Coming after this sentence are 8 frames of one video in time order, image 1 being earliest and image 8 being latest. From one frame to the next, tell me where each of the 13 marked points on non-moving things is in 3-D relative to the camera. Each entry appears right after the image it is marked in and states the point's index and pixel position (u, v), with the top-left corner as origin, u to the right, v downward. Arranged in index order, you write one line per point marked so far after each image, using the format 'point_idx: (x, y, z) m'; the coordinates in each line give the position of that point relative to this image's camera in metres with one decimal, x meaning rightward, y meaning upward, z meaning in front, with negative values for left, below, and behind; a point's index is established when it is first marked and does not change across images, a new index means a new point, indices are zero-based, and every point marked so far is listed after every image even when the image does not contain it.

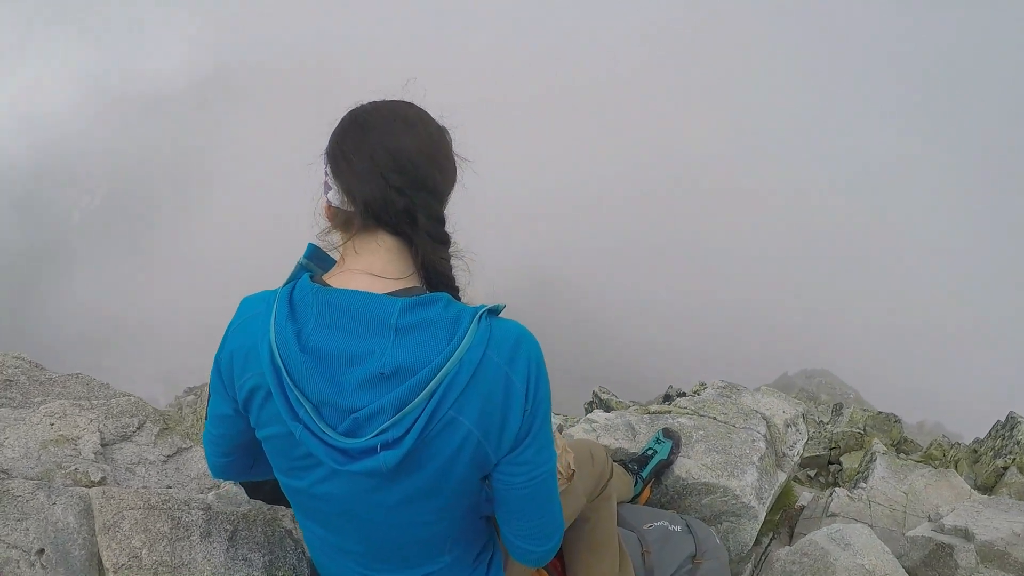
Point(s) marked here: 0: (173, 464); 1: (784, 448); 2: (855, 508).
0: (-2.2, -1.1, +4.0) m
1: (+2.3, -1.3, +5.2) m
2: (+2.9, -1.9, +5.4) m
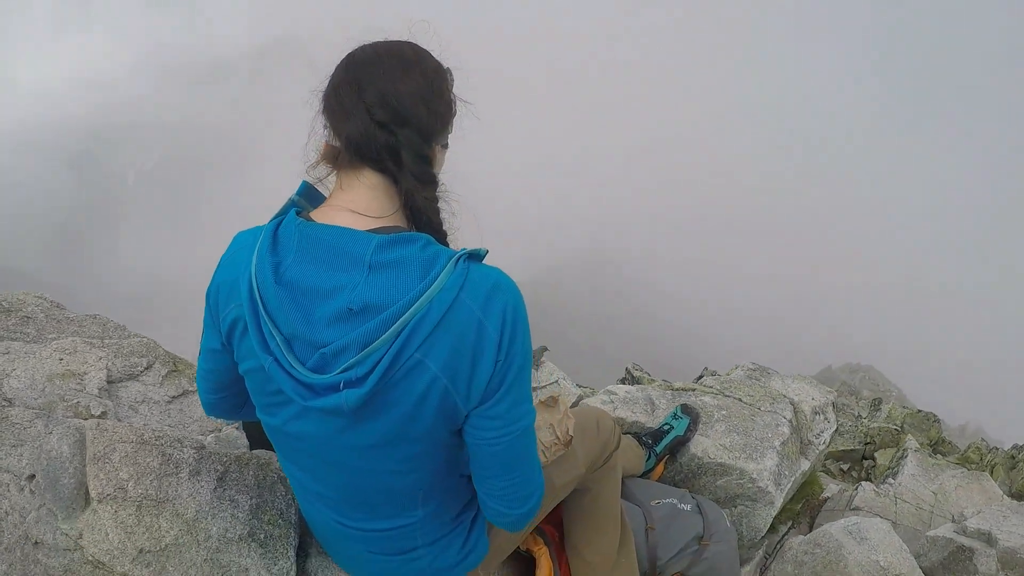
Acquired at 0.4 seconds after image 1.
0: (-2.2, -0.8, +4.1) m
1: (+2.4, -1.1, +4.9) m
2: (+3.0, -1.7, +5.0) m
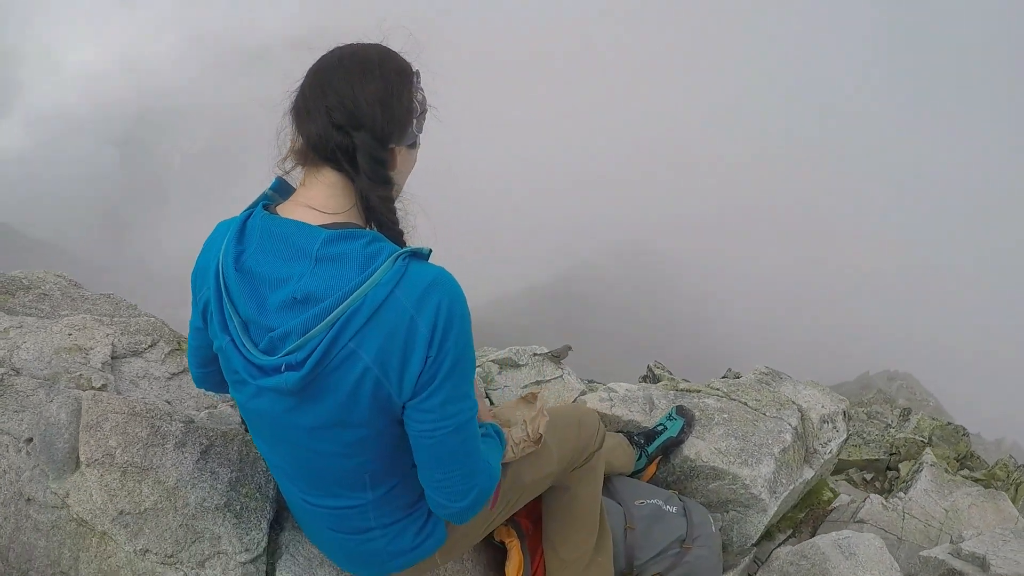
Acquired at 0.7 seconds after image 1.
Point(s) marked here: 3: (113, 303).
0: (-2.3, -0.7, +4.4) m
1: (+2.3, -1.2, +4.7) m
2: (+2.9, -1.8, +4.8) m
3: (-3.2, -0.2, +5.0) m
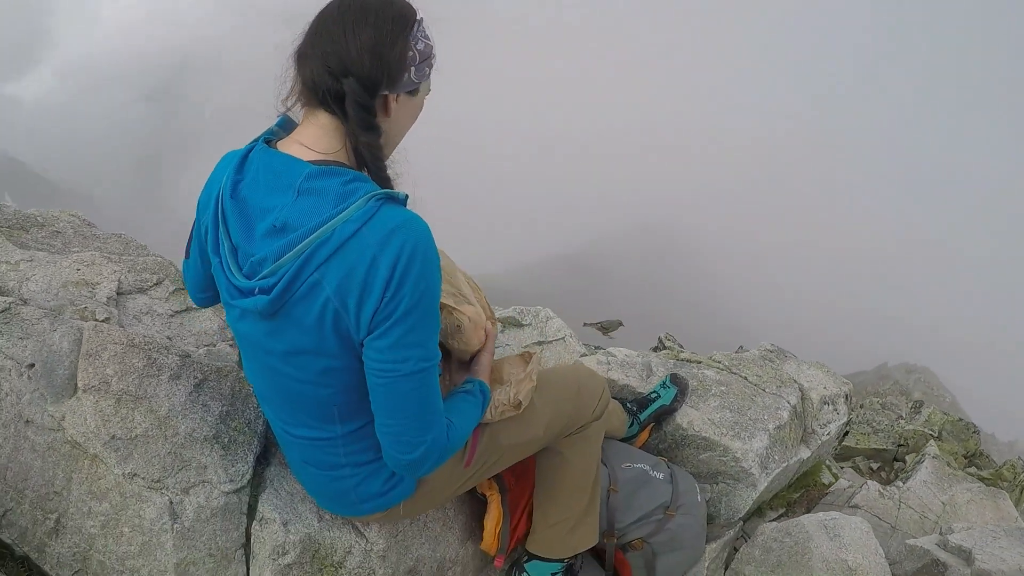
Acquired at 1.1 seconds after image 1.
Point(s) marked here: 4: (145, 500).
0: (-2.4, -0.2, +4.5) m
1: (+2.2, -1.0, +4.6) m
2: (+2.8, -1.6, +4.7) m
3: (-3.2, +0.4, +5.1) m
4: (-2.0, -1.2, +3.5) m
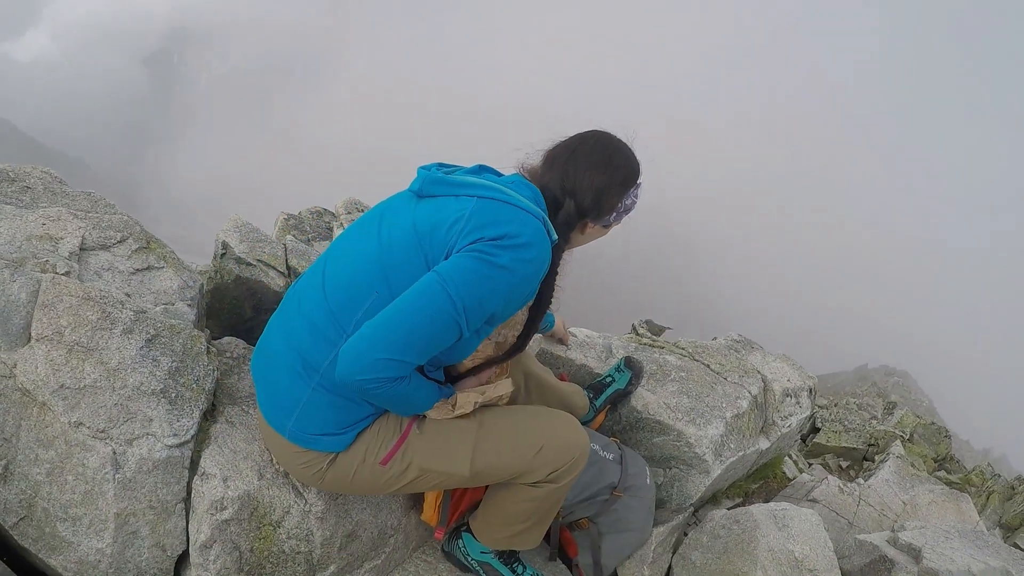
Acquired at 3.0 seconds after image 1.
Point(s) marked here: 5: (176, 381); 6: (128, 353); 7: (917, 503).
0: (-2.6, +0.1, +4.5) m
1: (+1.9, -0.9, +4.6) m
2: (+2.4, -1.6, +4.7) m
3: (-3.4, +0.7, +5.1) m
4: (-2.4, -0.9, +3.5) m
5: (-2.1, -0.6, +3.8) m
6: (-2.3, -0.4, +3.8) m
7: (+3.1, -1.7, +4.8) m
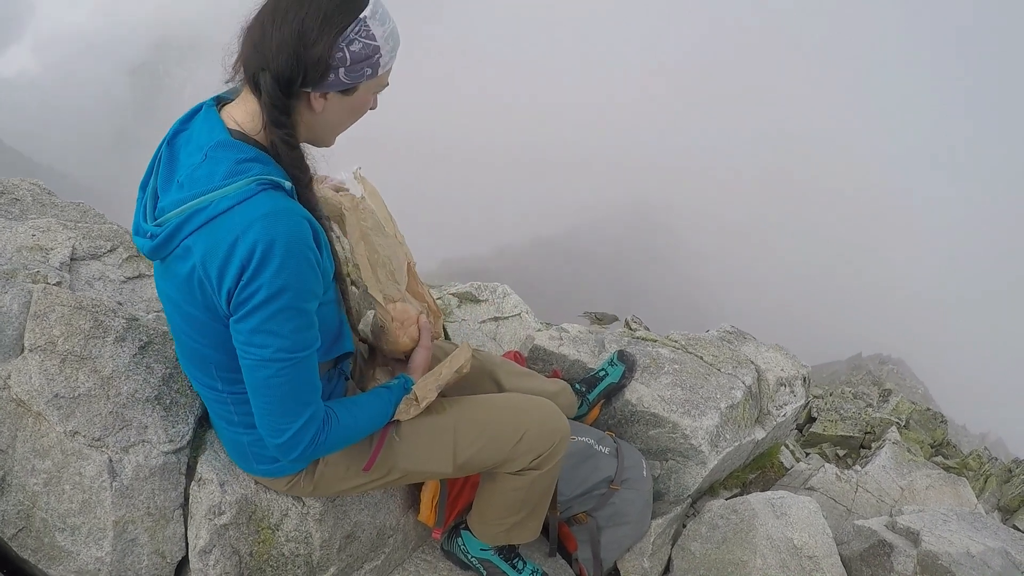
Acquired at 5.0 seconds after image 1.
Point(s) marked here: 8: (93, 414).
0: (-2.7, 0.0, +4.5) m
1: (+1.9, -0.9, +4.6) m
2: (+2.4, -1.5, +4.7) m
3: (-3.5, +0.6, +5.1) m
4: (-2.4, -0.9, +3.5) m
5: (-2.1, -0.6, +3.8) m
6: (-2.3, -0.4, +3.8) m
7: (+3.1, -1.5, +4.8) m
8: (-2.4, -0.7, +3.6) m
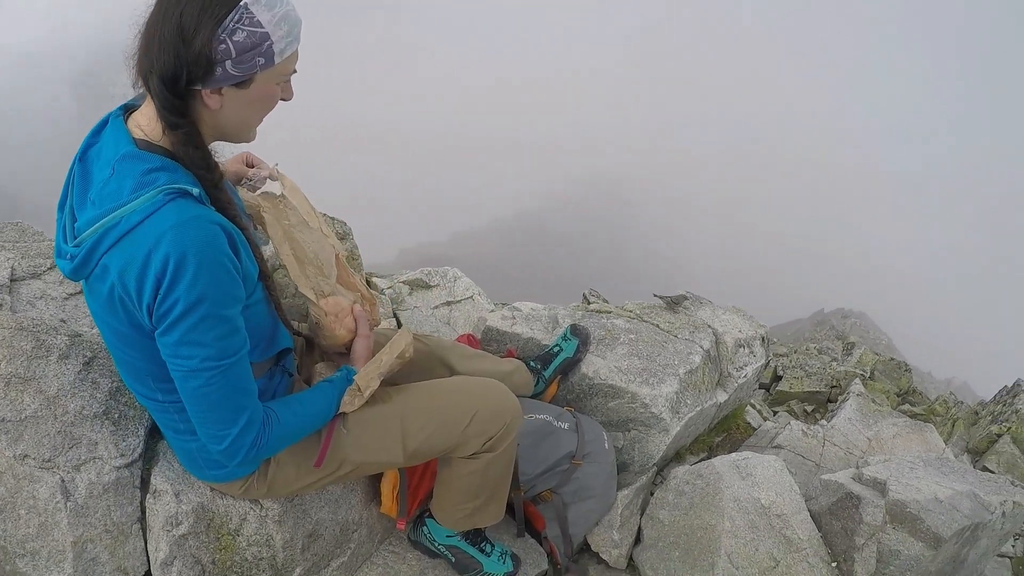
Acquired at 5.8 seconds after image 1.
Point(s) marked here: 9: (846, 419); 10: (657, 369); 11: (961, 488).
0: (-3.0, -0.1, +4.4) m
1: (+1.6, -0.6, +4.6) m
2: (+2.2, -1.2, +4.7) m
3: (-3.9, +0.4, +5.0) m
4: (-2.6, -1.1, +3.5) m
5: (-2.4, -0.7, +3.8) m
6: (-2.6, -0.5, +3.7) m
7: (+2.9, -1.2, +4.9) m
8: (-2.7, -0.8, +3.5) m
9: (+2.7, -1.1, +5.0) m
10: (+1.0, -0.5, +4.2) m
11: (+3.0, -1.3, +4.2) m
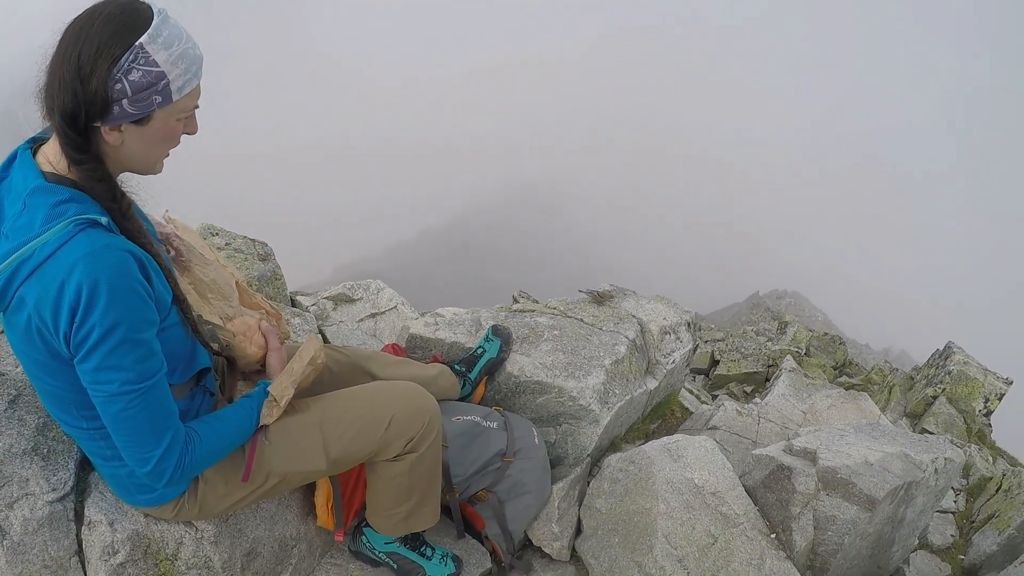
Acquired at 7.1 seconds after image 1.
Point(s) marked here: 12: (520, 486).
0: (-3.5, -0.4, +4.5) m
1: (+1.1, -0.5, +4.7) m
2: (+1.8, -1.0, +4.8) m
3: (-4.4, 0.0, +5.1) m
4: (-3.0, -1.3, +3.5) m
5: (-2.8, -0.9, +3.9) m
6: (-3.1, -0.8, +3.8) m
7: (+2.4, -1.0, +5.0) m
8: (-3.1, -1.1, +3.6) m
9: (+2.2, -0.9, +5.1) m
10: (+0.5, -0.5, +4.3) m
11: (+2.6, -1.1, +4.3) m
12: (+0.1, -1.3, +4.0) m
